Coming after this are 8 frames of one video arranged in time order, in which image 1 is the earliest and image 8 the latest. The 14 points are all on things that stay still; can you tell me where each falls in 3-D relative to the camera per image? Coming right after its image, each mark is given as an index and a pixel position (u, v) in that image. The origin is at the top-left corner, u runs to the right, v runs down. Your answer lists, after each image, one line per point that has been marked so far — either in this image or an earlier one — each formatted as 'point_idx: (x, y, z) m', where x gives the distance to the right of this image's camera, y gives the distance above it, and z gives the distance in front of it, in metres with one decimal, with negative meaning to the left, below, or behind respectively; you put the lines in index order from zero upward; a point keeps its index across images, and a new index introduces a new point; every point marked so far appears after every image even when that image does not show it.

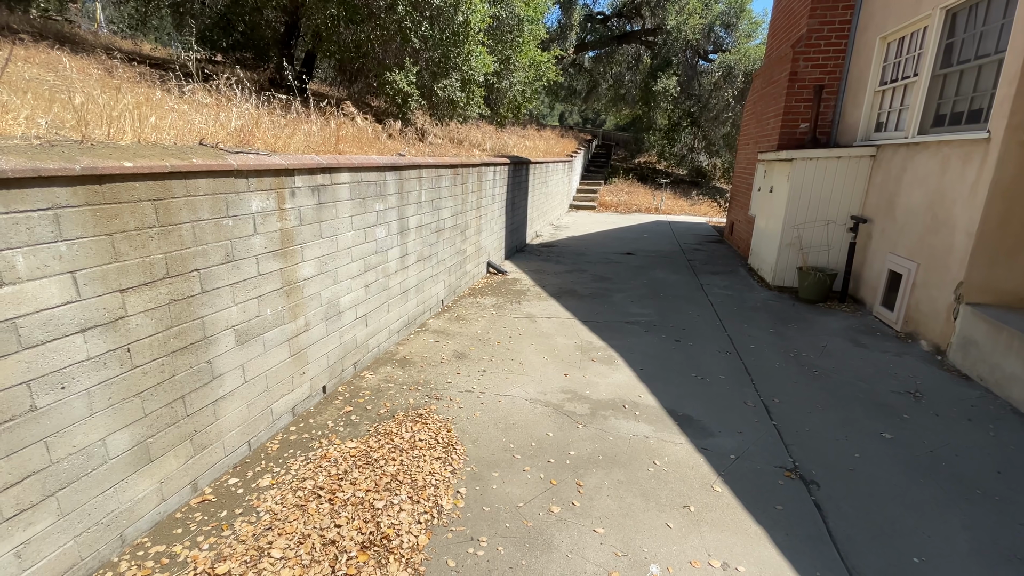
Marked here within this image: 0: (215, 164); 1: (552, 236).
0: (-1.5, +0.6, +2.4) m
1: (+0.9, +1.2, +10.7) m
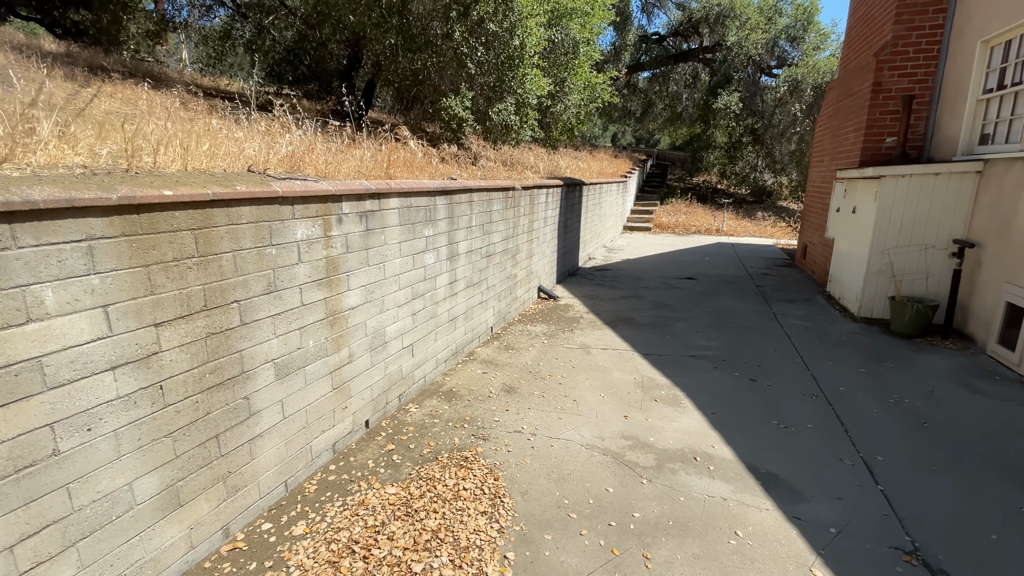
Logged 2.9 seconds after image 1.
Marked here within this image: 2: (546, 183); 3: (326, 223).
0: (-1.2, +0.5, +2.3) m
1: (+2.1, +0.7, +10.3) m
2: (+0.4, +1.4, +6.4) m
3: (-1.1, +0.4, +2.8) m
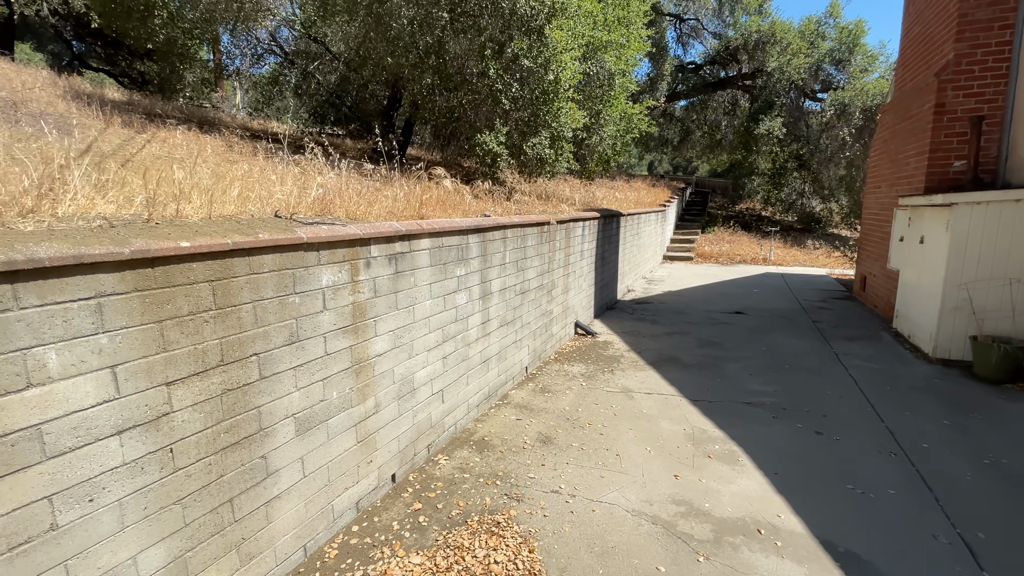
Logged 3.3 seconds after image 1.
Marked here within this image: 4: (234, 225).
0: (-1.1, +0.2, +2.2) m
1: (+2.8, -0.1, +10.0) m
2: (+0.9, +0.9, +6.2) m
3: (-0.9, +0.1, +2.6) m
4: (-1.3, +0.3, +2.3) m
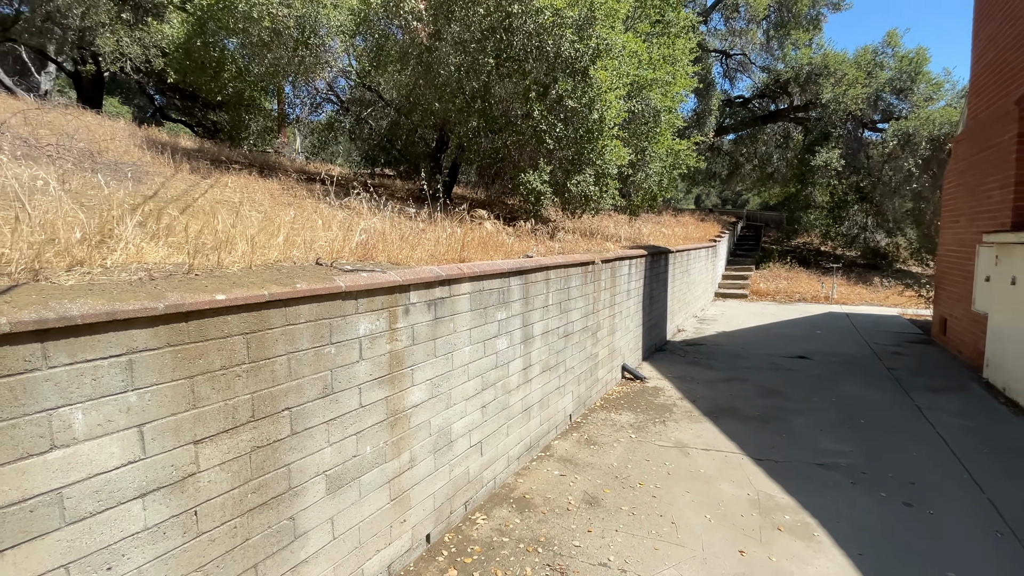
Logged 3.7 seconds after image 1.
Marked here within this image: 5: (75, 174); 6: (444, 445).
0: (-0.9, 0.0, +2.1) m
1: (+3.7, -0.9, +9.5) m
2: (+1.5, +0.4, +6.0) m
3: (-0.6, -0.1, +2.6) m
4: (-1.1, +0.1, +2.2) m
5: (-4.0, +1.1, +4.5) m
6: (-0.4, -1.0, +3.0) m
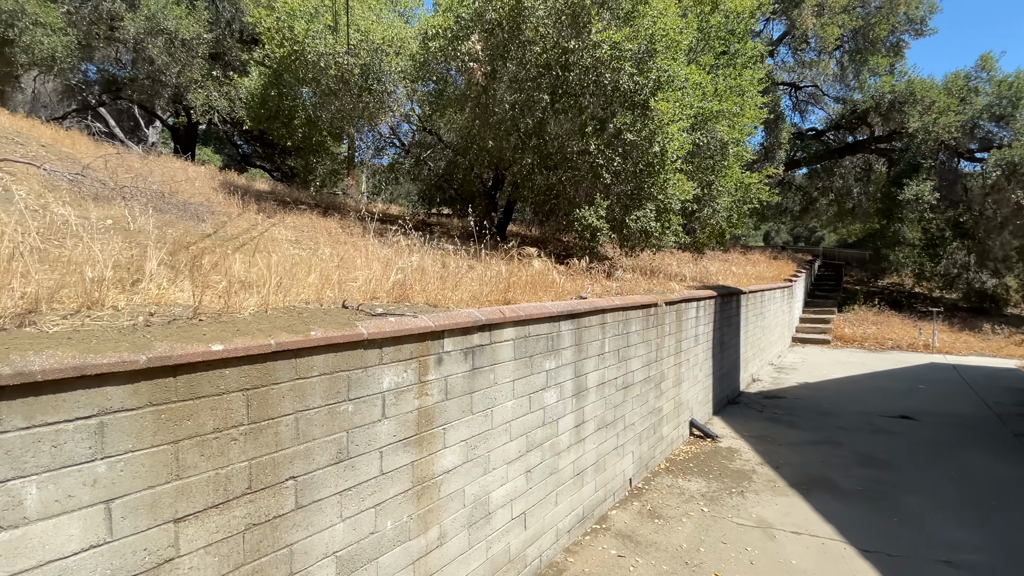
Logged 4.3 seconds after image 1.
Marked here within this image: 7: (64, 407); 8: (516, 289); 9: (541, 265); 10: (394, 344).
0: (-0.7, -0.2, +1.9) m
1: (+4.7, -1.7, +8.5) m
2: (+2.1, -0.1, +5.4) m
3: (-0.4, -0.4, +2.2) m
4: (-0.9, -0.1, +2.0) m
5: (-3.5, +0.7, +4.7) m
6: (-0.2, -1.3, +2.6) m
7: (-1.2, -0.3, +1.3) m
8: (0.0, 0.0, +3.5) m
9: (+0.3, +0.2, +4.7) m
10: (-0.5, -0.2, +2.1) m
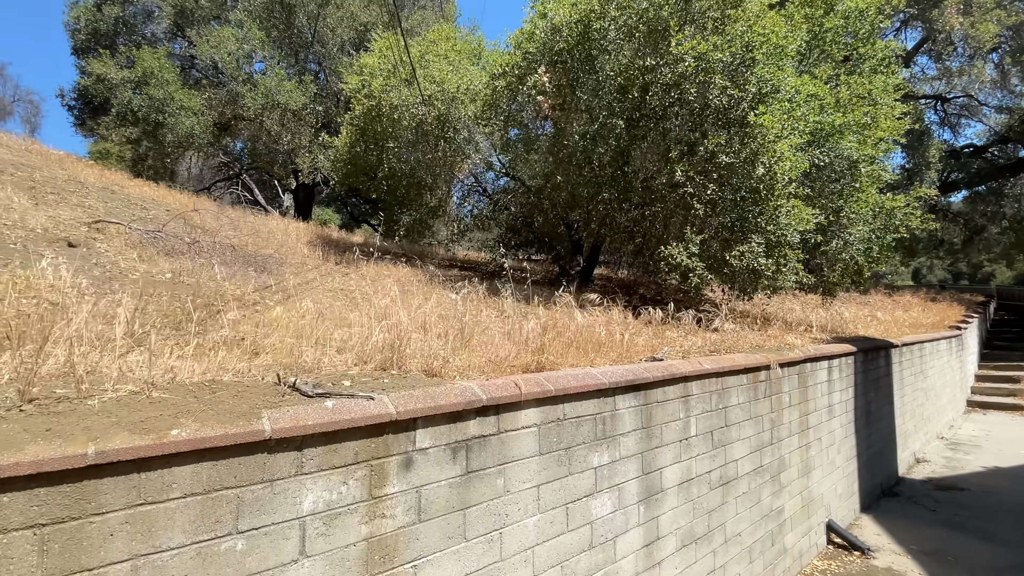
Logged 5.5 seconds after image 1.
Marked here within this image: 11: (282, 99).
0: (-0.8, -0.4, +1.3) m
1: (+5.9, -2.4, +6.4) m
2: (+2.7, -0.6, +4.1) m
3: (-0.4, -0.6, +1.5) m
4: (-1.0, -0.3, +1.4) m
5: (-2.9, +0.2, +4.7) m
6: (-0.1, -1.5, +1.7) m
7: (-1.4, -0.5, +0.8) m
8: (+0.3, -0.3, +2.7) m
9: (+0.8, -0.2, +3.9) m
10: (-0.6, -0.5, +1.4) m
11: (-5.5, +4.5, +11.4) m
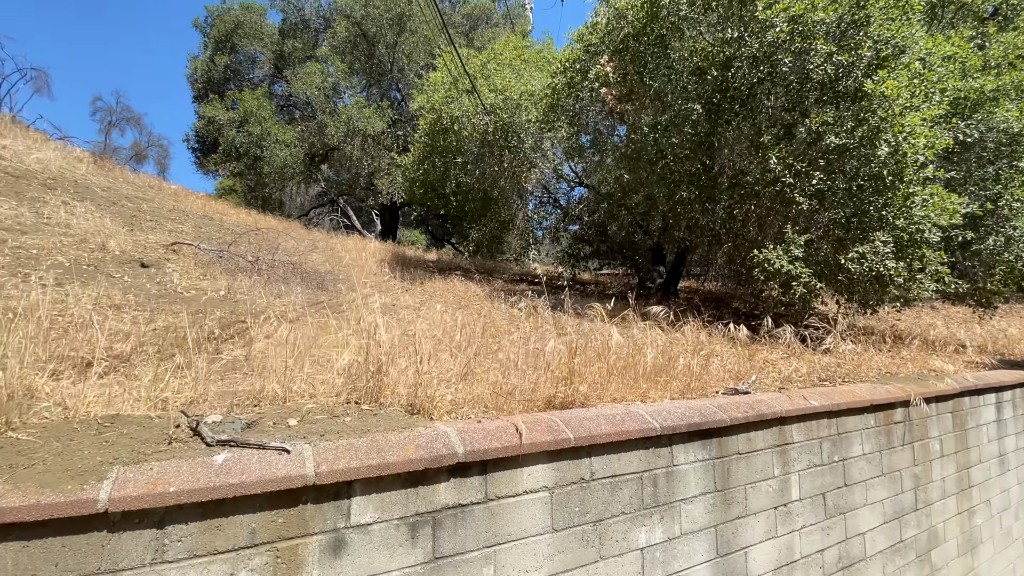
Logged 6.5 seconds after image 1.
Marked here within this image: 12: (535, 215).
0: (-0.9, -0.4, +0.9) m
1: (+6.7, -2.4, +4.6) m
2: (+3.1, -0.6, +3.1) m
3: (-0.5, -0.6, +1.1) m
4: (-1.0, -0.4, +1.1) m
5: (-2.4, 0.0, +4.6) m
6: (-0.1, -1.5, +1.2) m
7: (-1.6, -0.5, +0.5) m
8: (+0.4, -0.4, +2.1) m
9: (+1.2, -0.3, +3.2) m
10: (-0.6, -0.5, +1.0) m
11: (-3.7, +4.1, +11.9) m
12: (+0.4, +1.3, +8.3) m
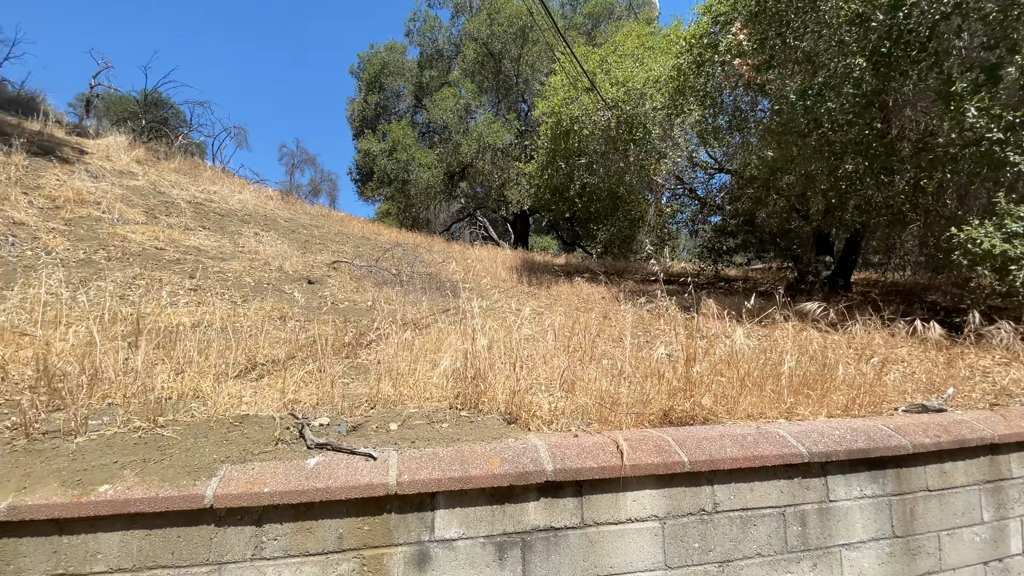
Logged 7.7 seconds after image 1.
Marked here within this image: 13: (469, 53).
0: (-0.7, -0.4, +1.0) m
1: (+7.7, -2.2, +2.4) m
2: (+3.7, -0.5, +1.9) m
3: (-0.3, -0.6, +1.1) m
4: (-0.8, -0.4, +1.2) m
5: (-1.1, -0.1, +5.0) m
6: (+0.1, -1.5, +1.0) m
7: (-1.5, -0.5, +0.8) m
8: (+0.9, -0.3, +1.8) m
9: (+1.9, -0.3, +2.6) m
10: (-0.5, -0.5, +1.0) m
11: (-0.5, +3.9, +12.4) m
12: (+2.6, +1.3, +7.8) m
13: (-1.2, +6.6, +13.3) m
